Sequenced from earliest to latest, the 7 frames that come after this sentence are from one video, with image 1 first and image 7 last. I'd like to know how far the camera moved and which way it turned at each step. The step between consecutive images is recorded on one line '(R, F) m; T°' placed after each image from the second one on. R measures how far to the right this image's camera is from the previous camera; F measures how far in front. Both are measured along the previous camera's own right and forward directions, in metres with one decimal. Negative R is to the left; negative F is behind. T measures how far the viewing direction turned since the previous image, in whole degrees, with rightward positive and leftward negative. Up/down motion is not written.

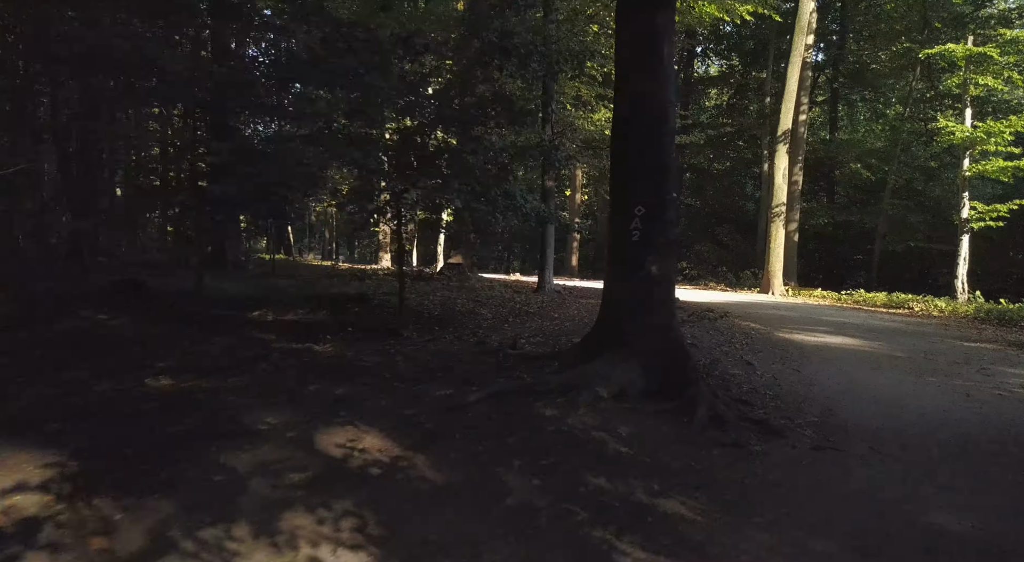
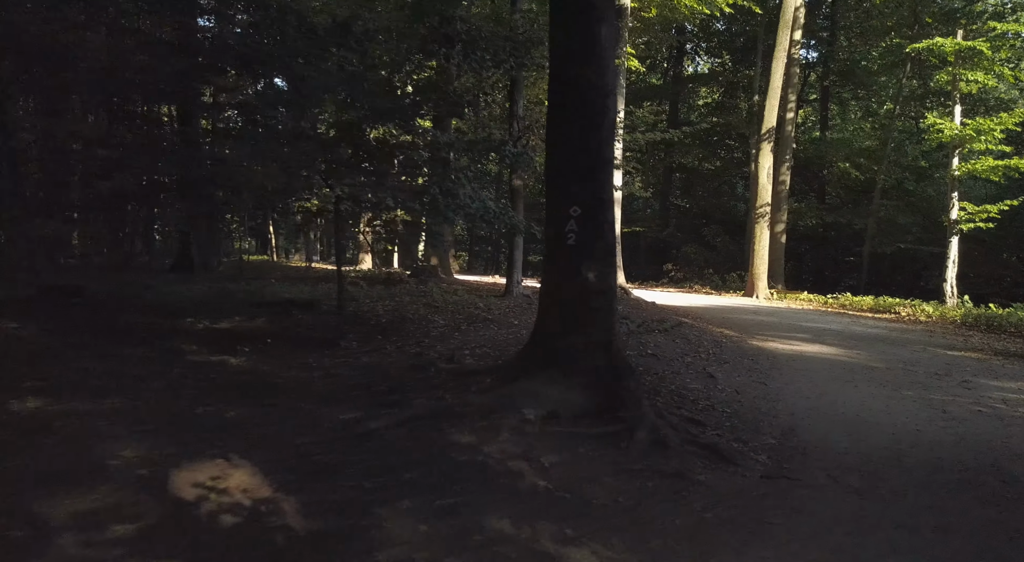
(+0.6, +0.7) m; 0°
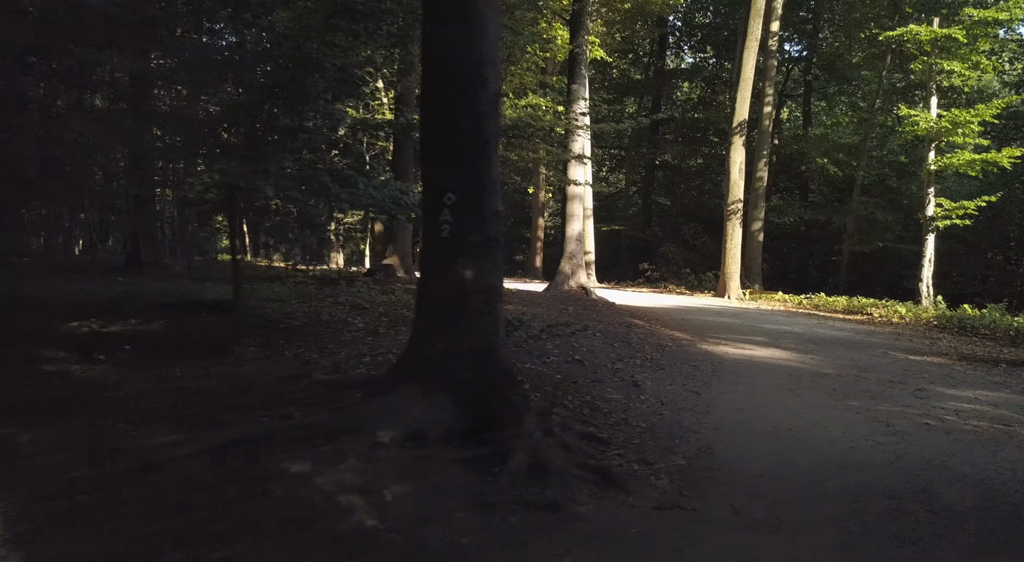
(+1.0, +0.8) m; 0°
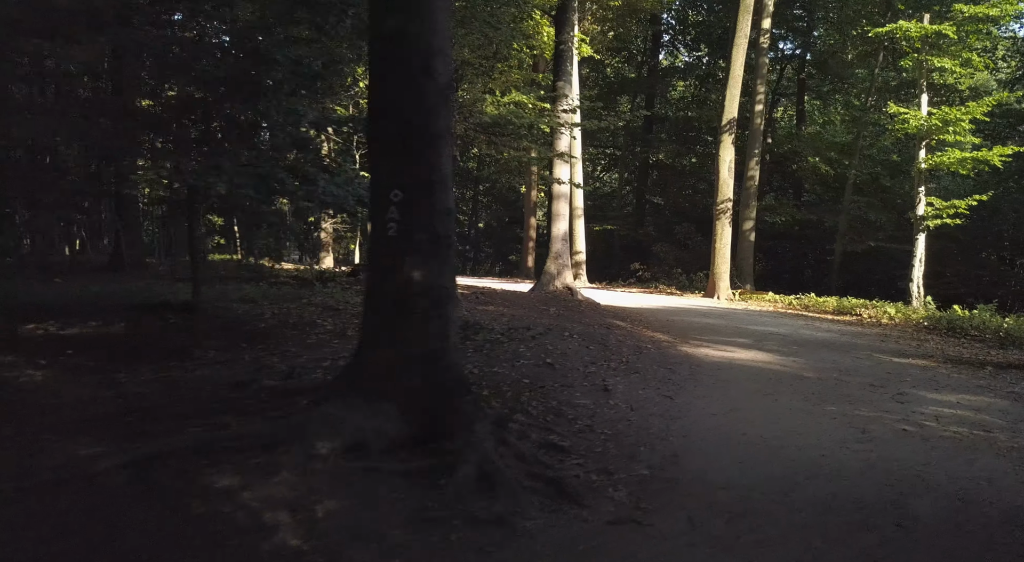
(+0.3, +0.3) m; 0°
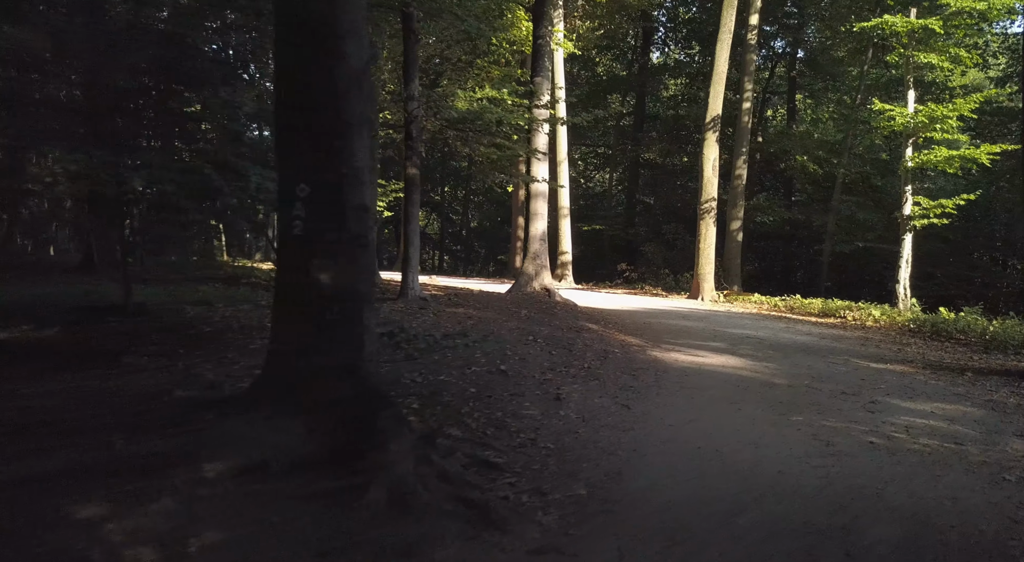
(+0.5, +0.4) m; 0°
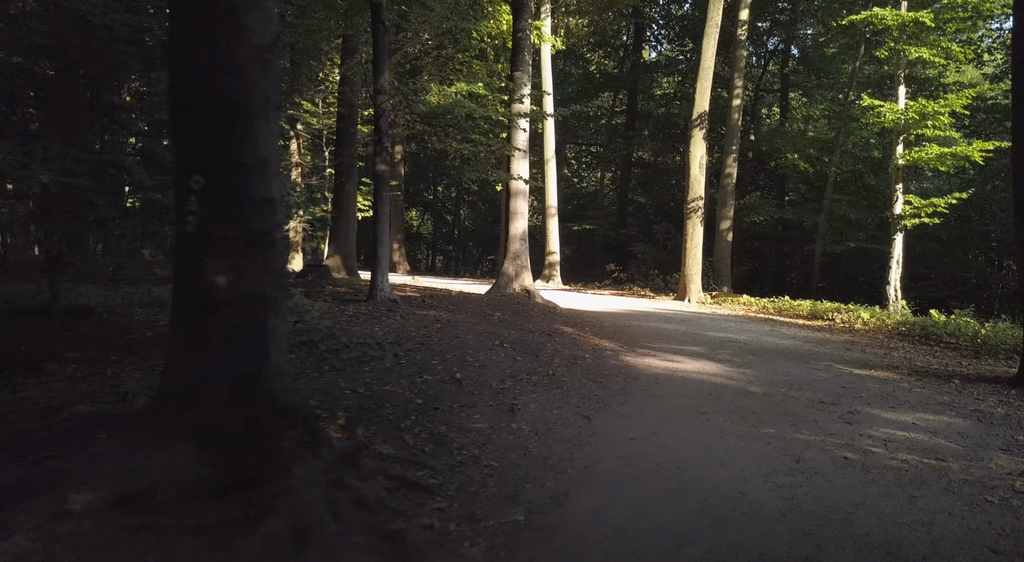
(+0.4, +0.5) m; 0°
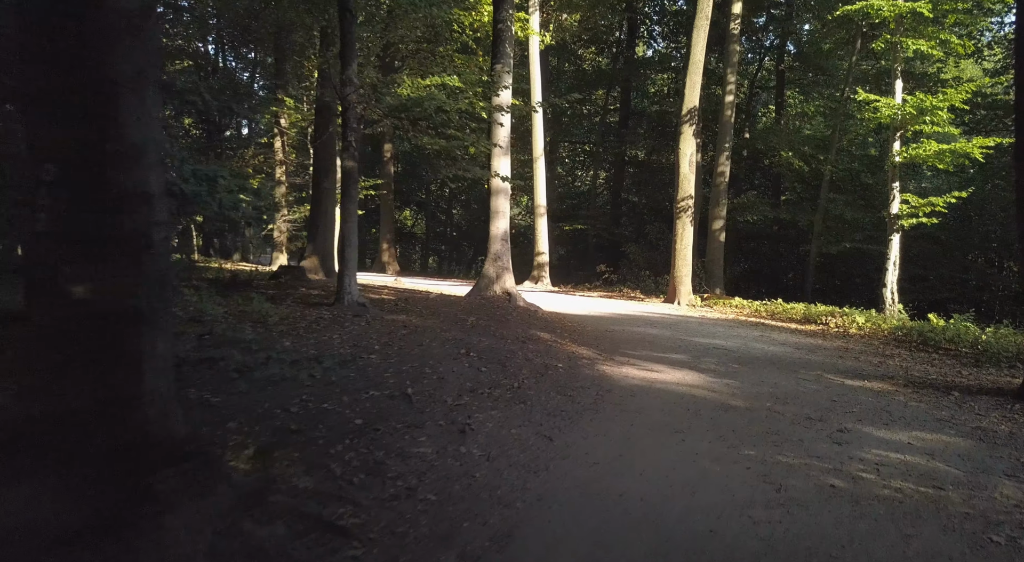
(+0.4, +0.7) m; 0°
